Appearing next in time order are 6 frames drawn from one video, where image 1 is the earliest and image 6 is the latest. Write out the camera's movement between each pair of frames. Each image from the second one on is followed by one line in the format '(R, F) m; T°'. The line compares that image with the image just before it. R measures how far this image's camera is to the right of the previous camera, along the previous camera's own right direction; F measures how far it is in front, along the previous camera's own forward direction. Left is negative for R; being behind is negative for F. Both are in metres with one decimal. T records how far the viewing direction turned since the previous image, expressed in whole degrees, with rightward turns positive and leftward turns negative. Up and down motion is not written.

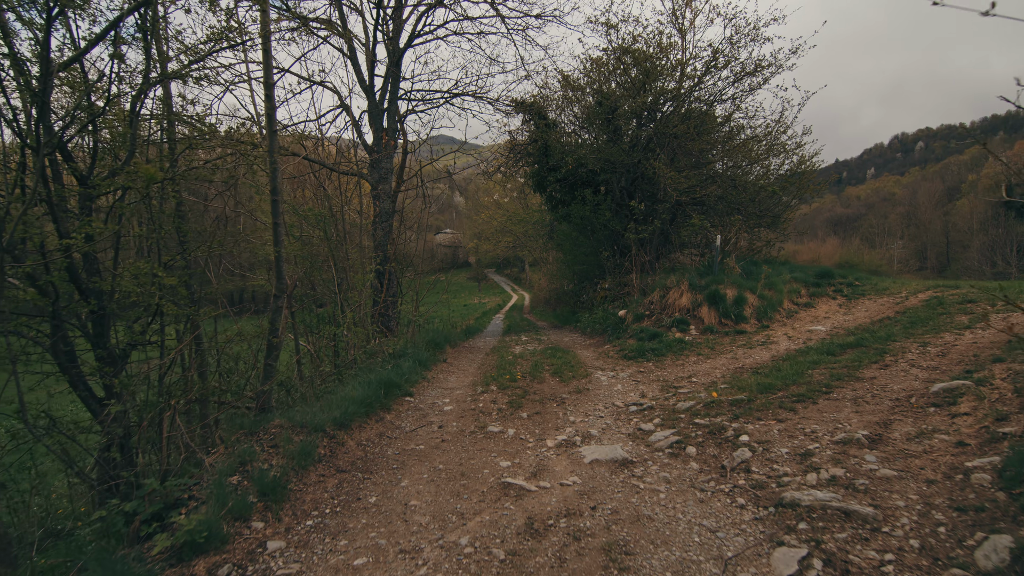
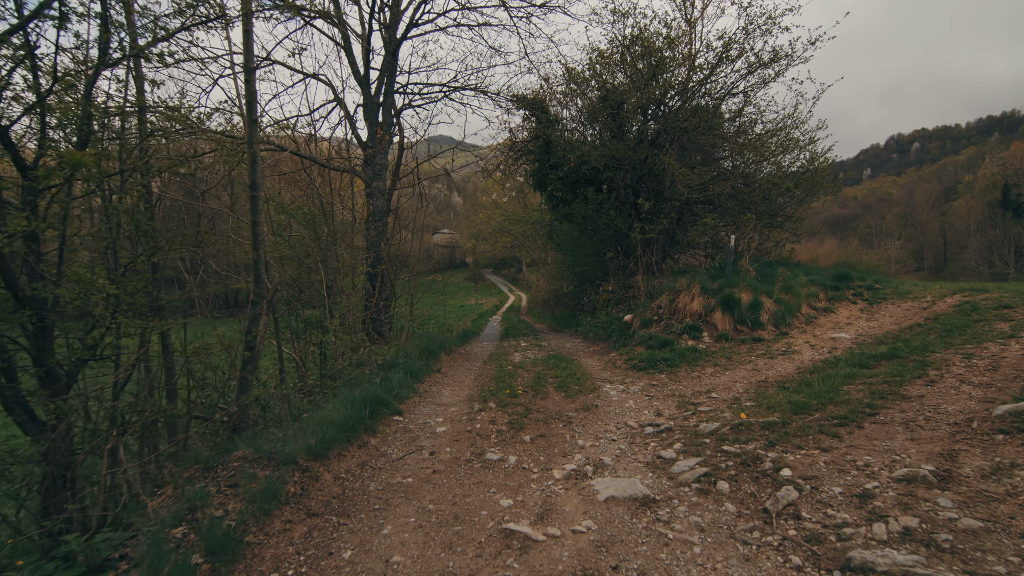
(0.0, +0.7) m; 0°
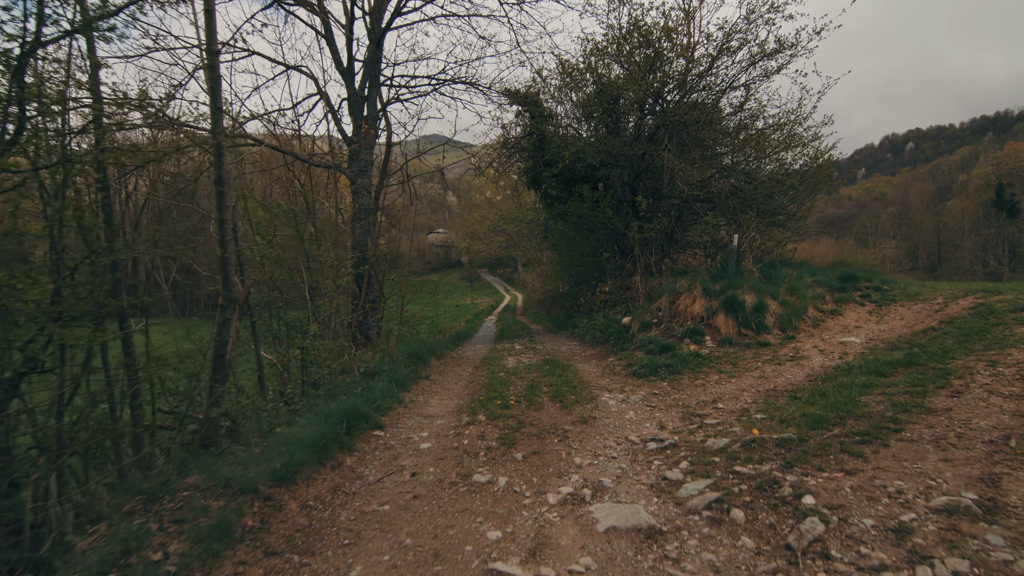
(+0.1, +0.5) m; 0°
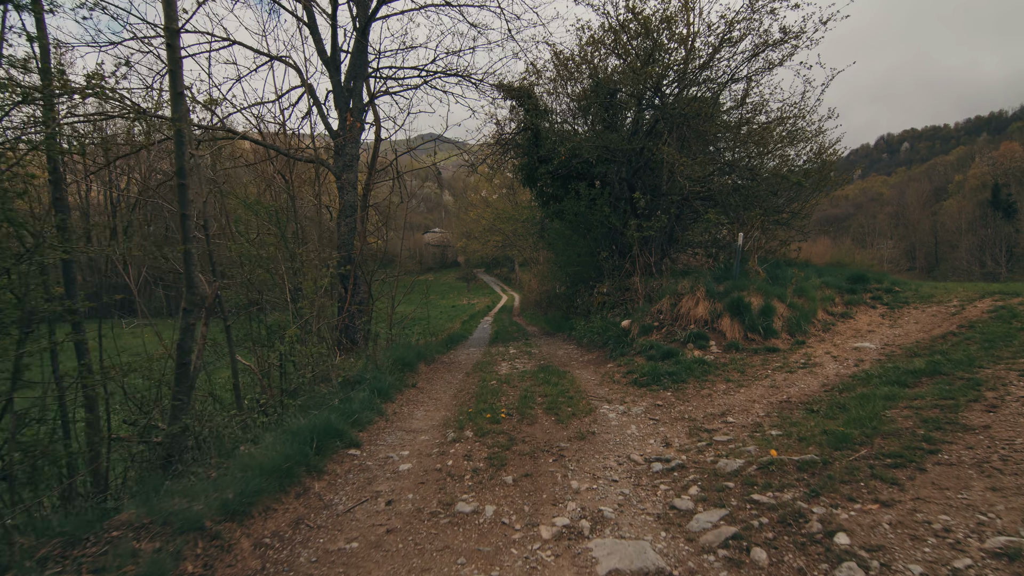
(+0.1, +0.5) m; 0°
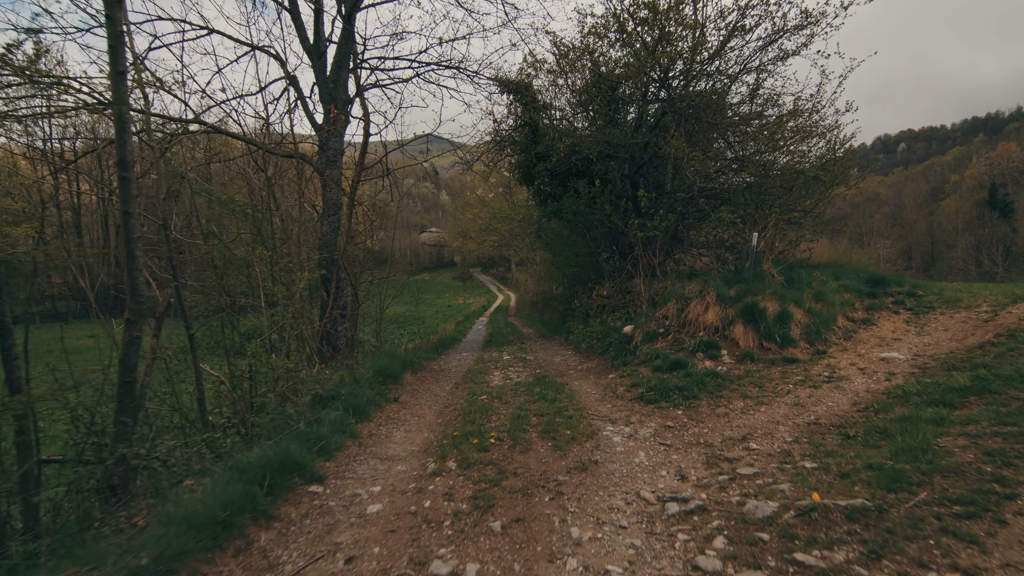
(+0.1, +0.7) m; 0°
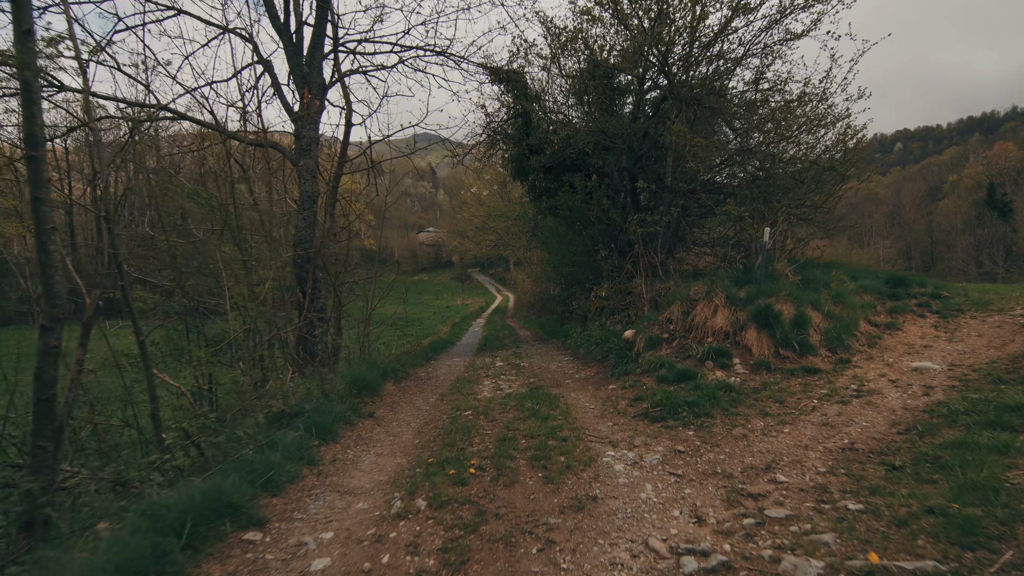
(+0.1, +0.7) m; 0°
